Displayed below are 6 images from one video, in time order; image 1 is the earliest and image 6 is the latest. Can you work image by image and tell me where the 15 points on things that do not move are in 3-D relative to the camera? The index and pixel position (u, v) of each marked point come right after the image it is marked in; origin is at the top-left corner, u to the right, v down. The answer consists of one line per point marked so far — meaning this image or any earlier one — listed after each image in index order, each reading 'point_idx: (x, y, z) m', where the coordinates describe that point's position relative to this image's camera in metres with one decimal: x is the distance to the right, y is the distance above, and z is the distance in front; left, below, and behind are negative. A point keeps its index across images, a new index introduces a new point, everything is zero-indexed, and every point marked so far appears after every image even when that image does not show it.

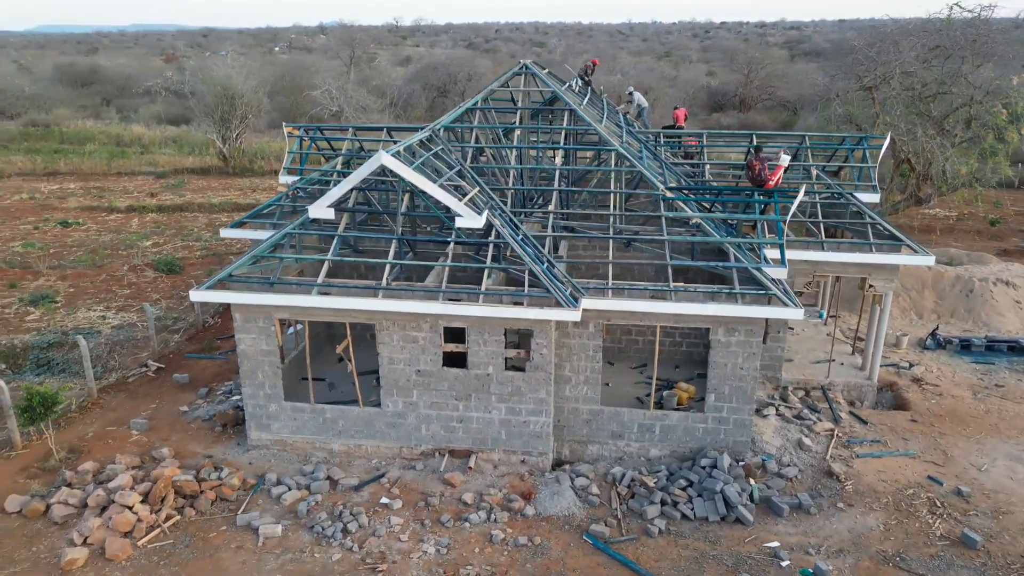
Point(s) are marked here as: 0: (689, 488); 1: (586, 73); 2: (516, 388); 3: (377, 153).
0: (+2.6, -3.0, +10.7) m
1: (+2.1, +5.8, +19.3) m
2: (+0.1, -1.6, +11.2) m
3: (-2.0, +2.0, +10.4) m
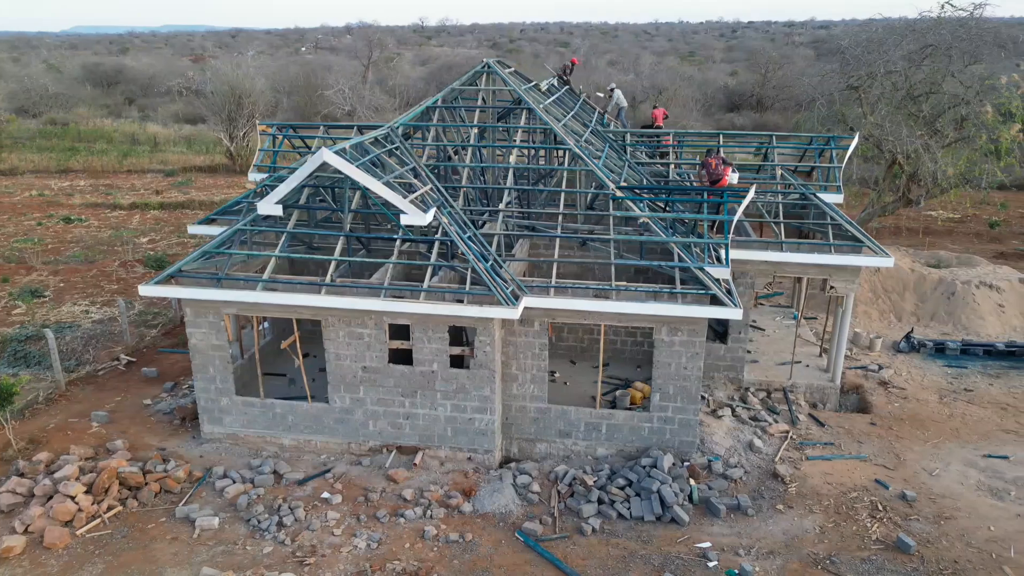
0: (+1.7, -3.0, +10.6) m
1: (+1.5, +5.9, +19.3) m
2: (-0.8, -1.6, +11.3) m
3: (-2.9, +2.1, +10.5) m
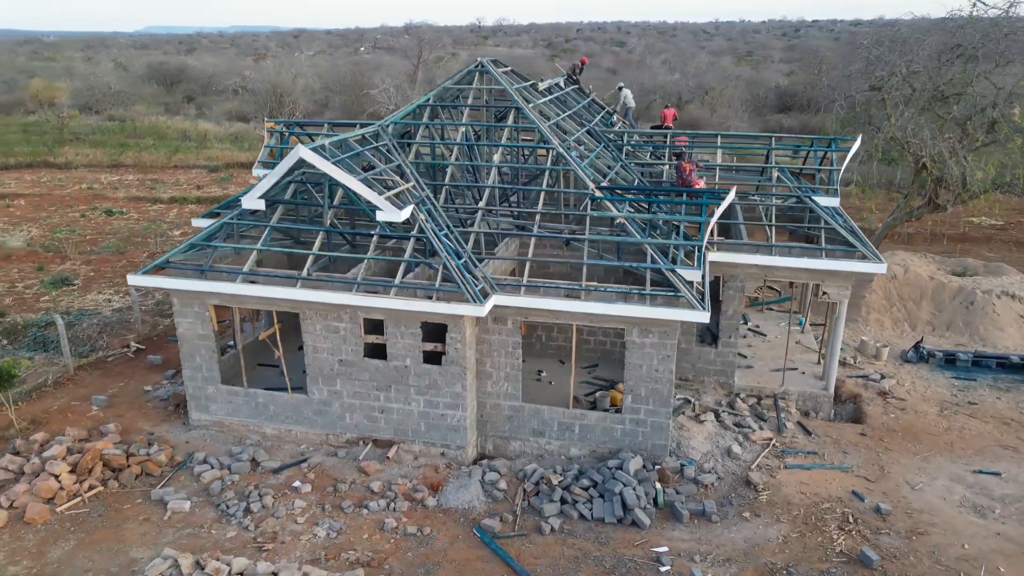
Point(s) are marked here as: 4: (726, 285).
0: (+1.2, -3.0, +10.6) m
1: (+1.7, +5.9, +19.2) m
2: (-1.3, -1.5, +11.4) m
3: (-3.3, +2.2, +10.8) m
4: (+4.1, 0.0, +13.6) m
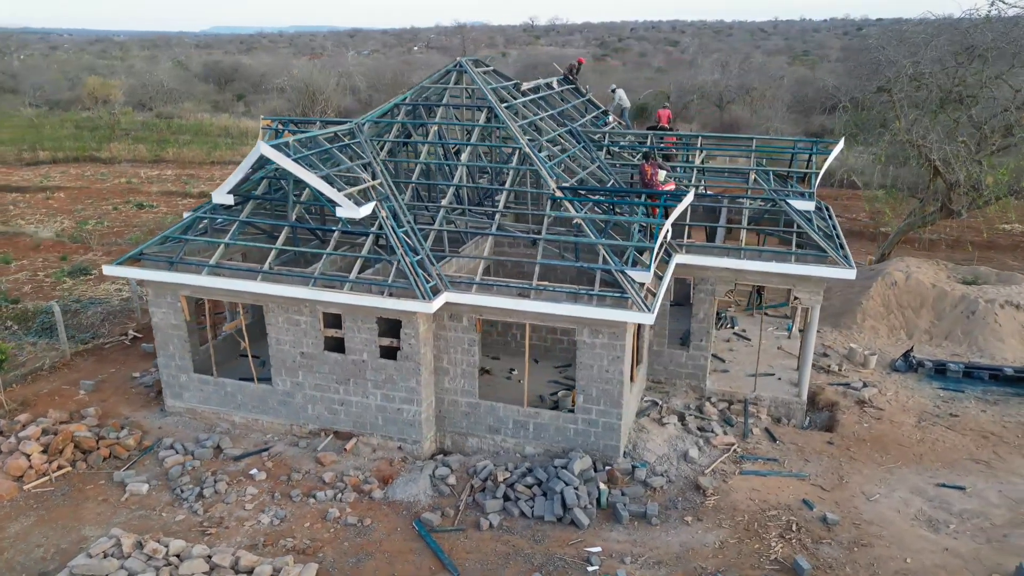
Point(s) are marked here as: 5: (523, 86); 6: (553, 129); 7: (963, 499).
0: (+0.4, -3.0, +10.6) m
1: (+1.6, +5.9, +19.2) m
2: (-2.0, -1.4, +11.6) m
3: (-4.0, +2.3, +11.1) m
4: (+3.5, 0.0, +13.4) m
5: (+0.2, +4.5, +16.0) m
6: (+0.9, +3.4, +14.9) m
7: (+6.9, -3.2, +10.7) m
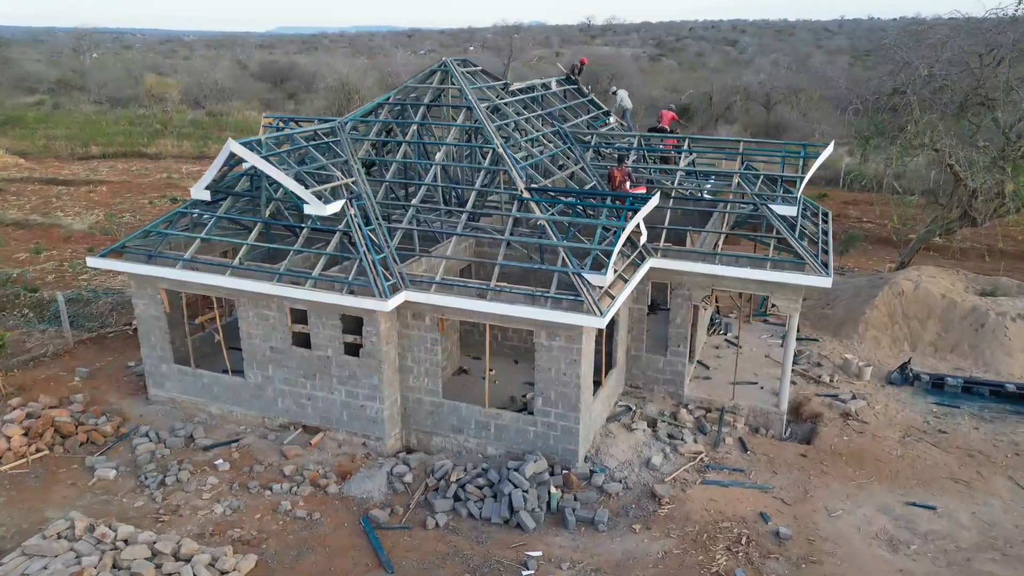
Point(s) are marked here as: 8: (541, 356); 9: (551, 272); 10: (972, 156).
0: (-0.4, -3.0, +10.6) m
1: (+1.6, +5.8, +19.1) m
2: (-2.6, -1.4, +11.7) m
3: (-4.6, +2.3, +11.3) m
4: (+3.0, -0.1, +13.2) m
5: (0.0, +4.5, +15.9) m
6: (+0.6, +3.4, +14.8) m
7: (+6.1, -3.4, +10.3) m
8: (+0.4, -1.0, +10.9) m
9: (+0.6, +0.2, +10.7) m
10: (+12.6, +3.6, +19.4) m
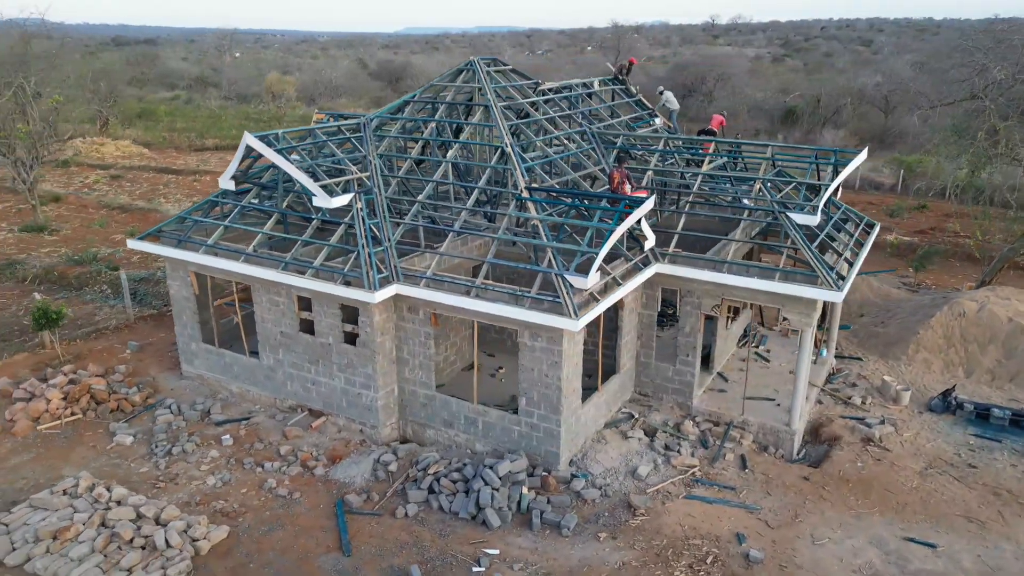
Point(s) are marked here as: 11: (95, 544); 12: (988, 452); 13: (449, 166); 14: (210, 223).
0: (-0.7, -2.9, +10.7) m
1: (+2.8, +5.7, +18.8) m
2: (-2.8, -1.2, +12.1) m
3: (-4.5, +2.6, +12.0) m
4: (+3.1, -0.2, +12.8) m
5: (+0.7, +4.5, +15.9) m
6: (+1.1, +3.3, +14.8) m
7: (+5.6, -3.6, +9.5) m
8: (+0.2, -1.0, +10.9) m
9: (+0.4, +0.2, +10.7) m
10: (+13.7, +3.0, +17.6) m
11: (-5.3, -3.3, +9.0) m
12: (+8.4, -2.9, +12.4) m
13: (-1.1, +2.3, +13.2) m
14: (-5.6, +1.2, +13.2) m
